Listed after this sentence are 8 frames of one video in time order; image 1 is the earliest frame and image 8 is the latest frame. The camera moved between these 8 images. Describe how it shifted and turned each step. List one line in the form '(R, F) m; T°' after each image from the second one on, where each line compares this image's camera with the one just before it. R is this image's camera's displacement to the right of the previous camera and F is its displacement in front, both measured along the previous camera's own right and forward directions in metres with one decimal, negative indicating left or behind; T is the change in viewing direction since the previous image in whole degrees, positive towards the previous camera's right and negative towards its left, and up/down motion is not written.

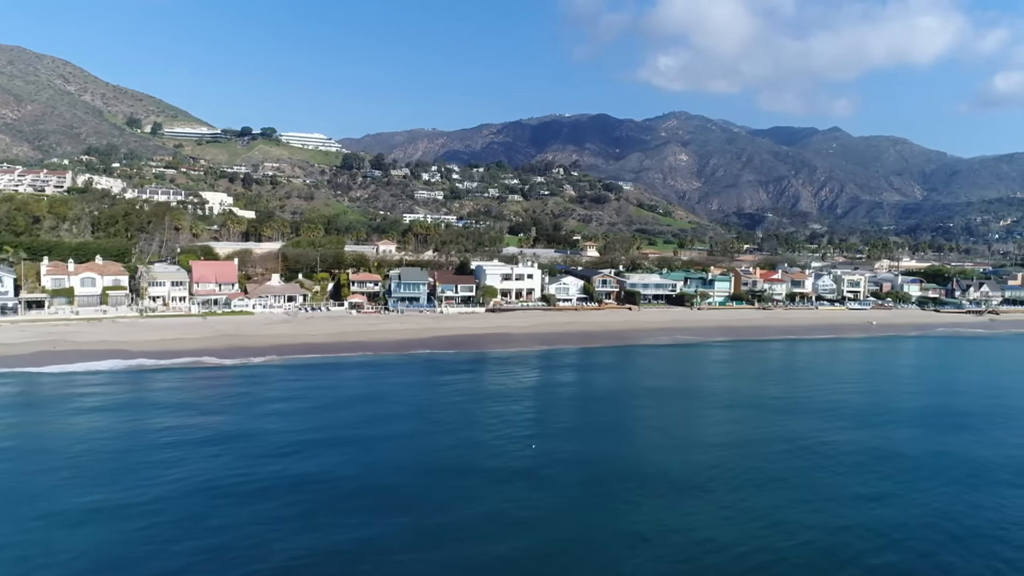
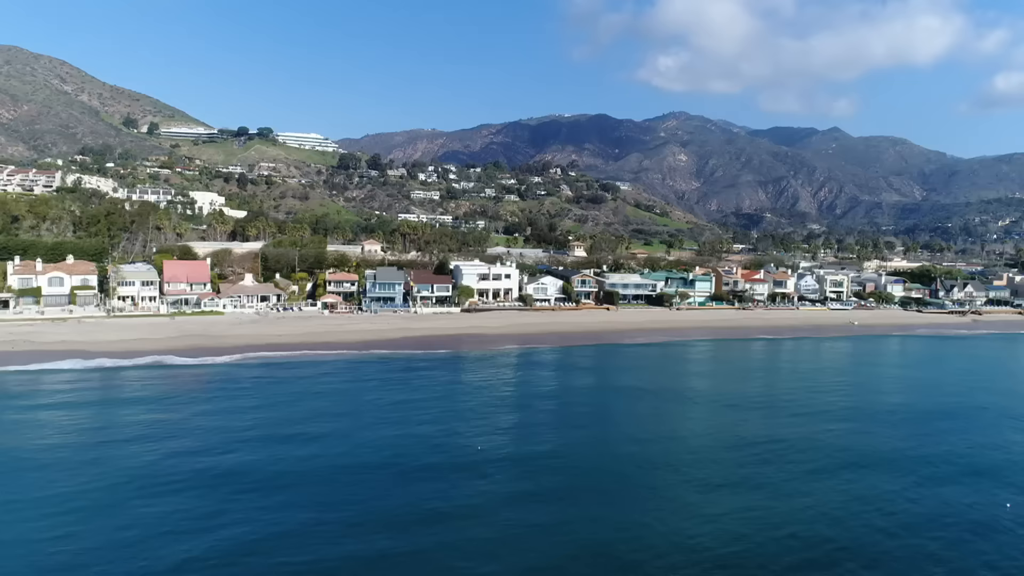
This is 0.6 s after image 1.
(+1.9, +0.4) m; 0°
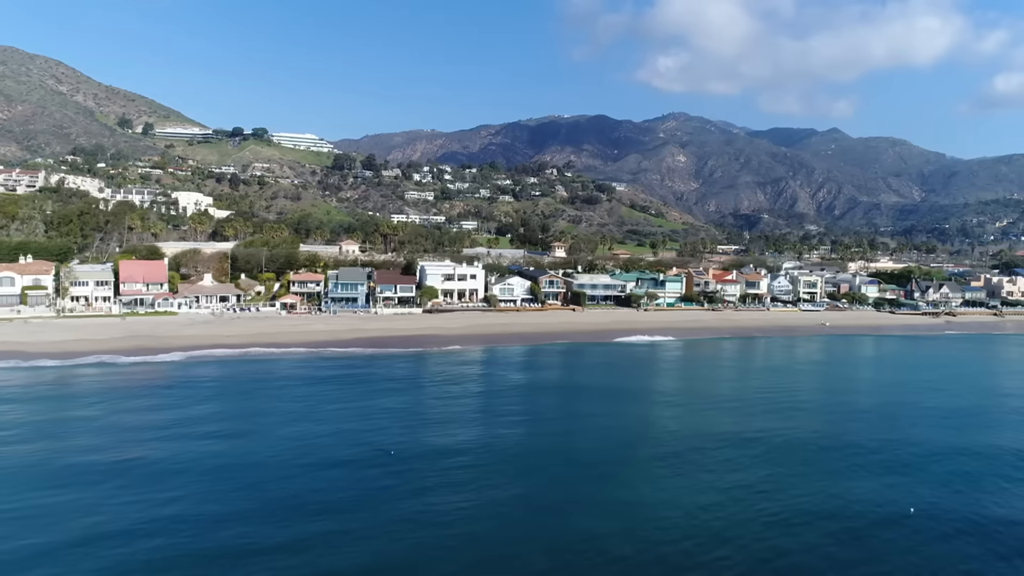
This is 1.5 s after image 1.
(+2.9, +0.6) m; 0°
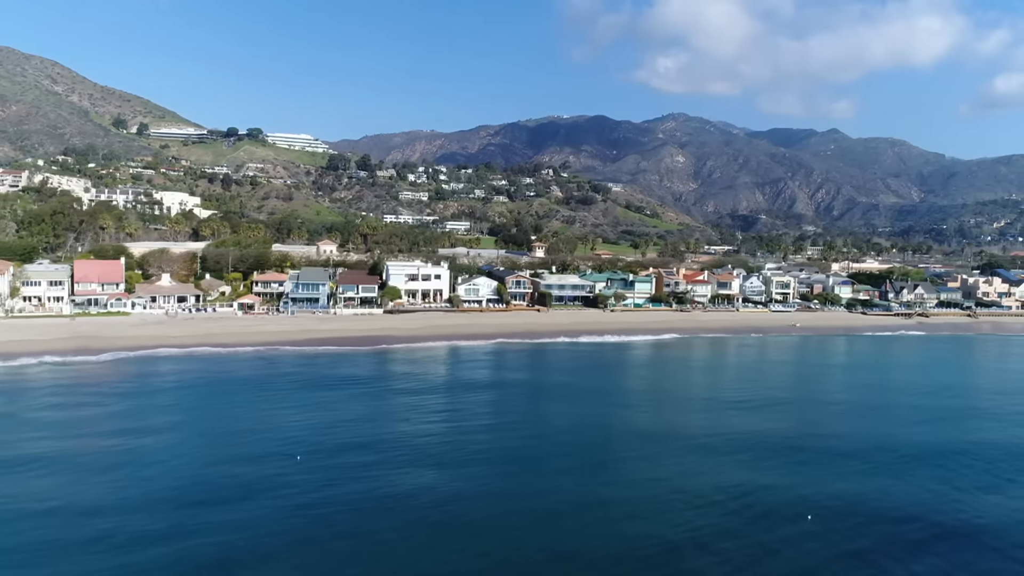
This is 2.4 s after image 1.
(+2.9, +0.6) m; 0°
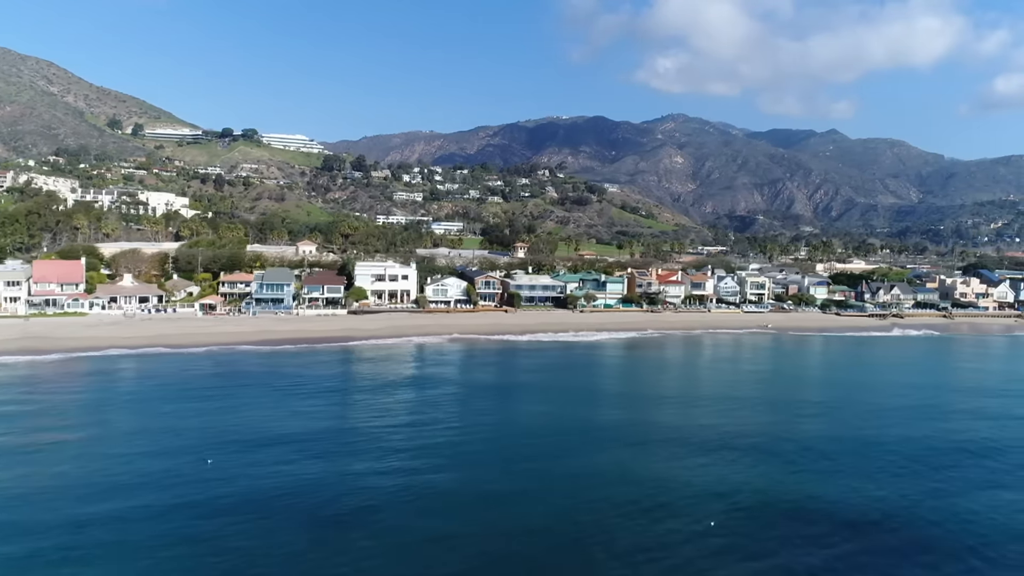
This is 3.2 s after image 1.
(+2.6, +0.5) m; 0°
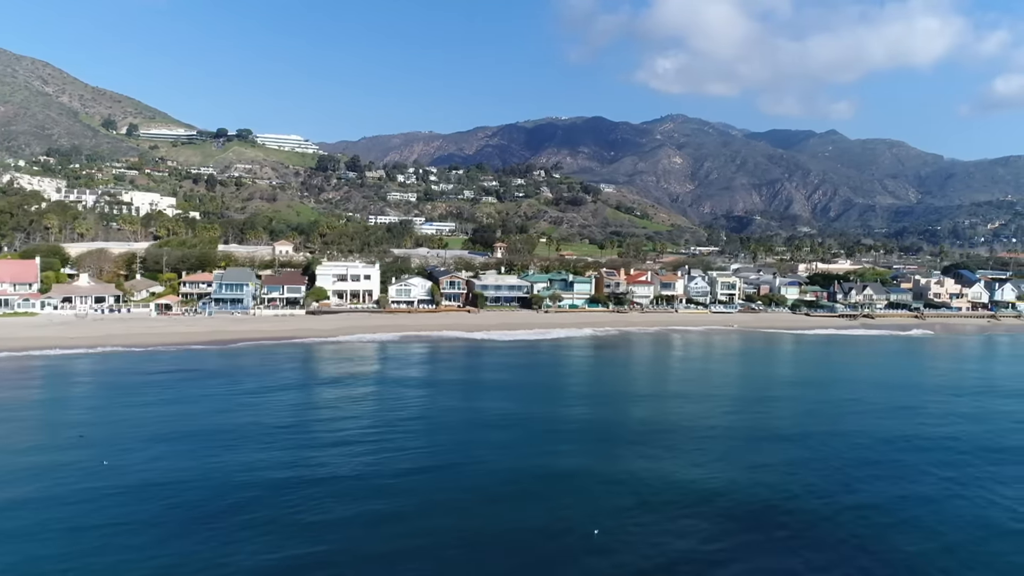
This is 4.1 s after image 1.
(+2.9, +0.5) m; 0°
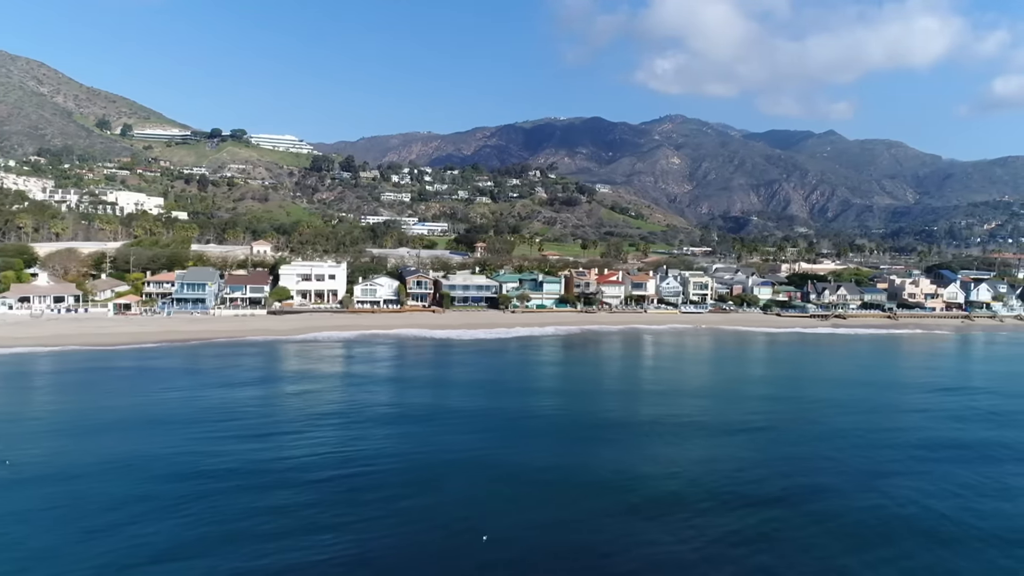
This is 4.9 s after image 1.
(+2.7, +0.4) m; 0°
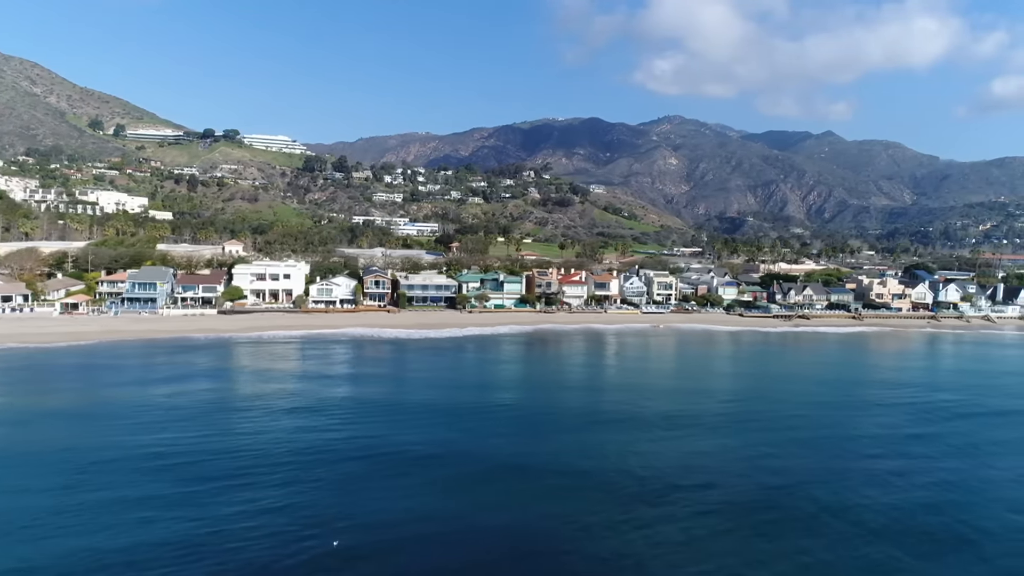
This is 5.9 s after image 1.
(+3.3, +0.5) m; 0°
